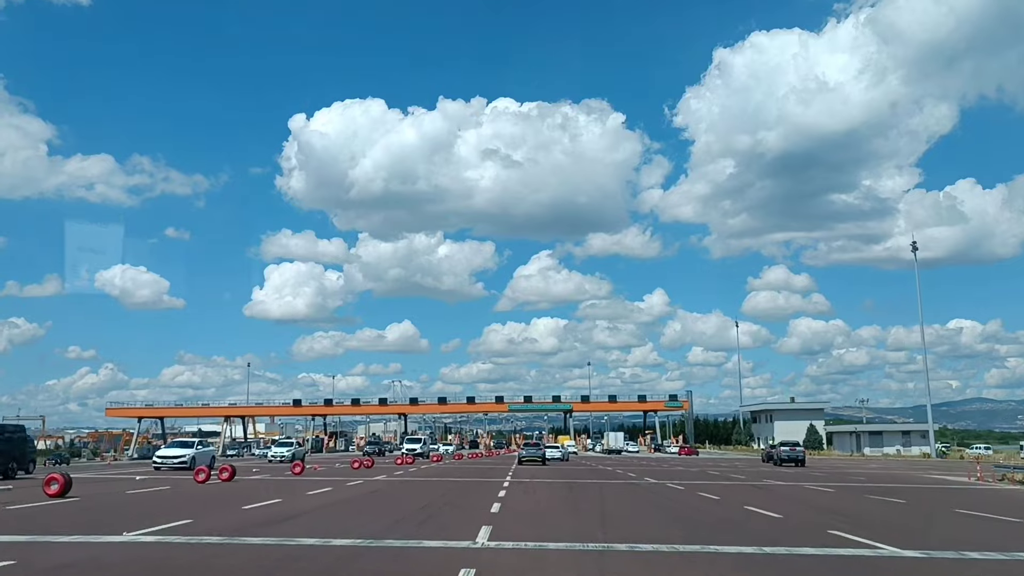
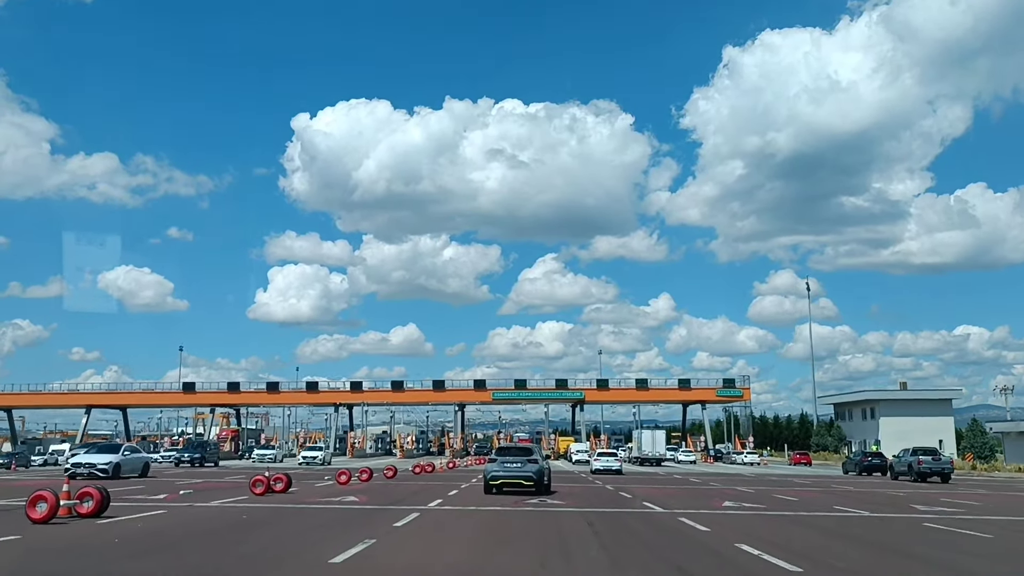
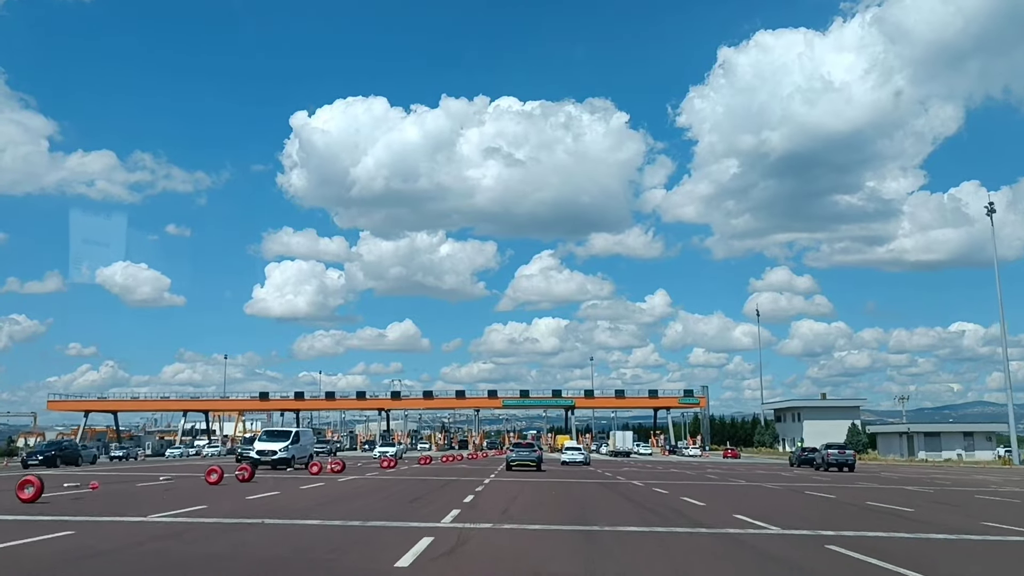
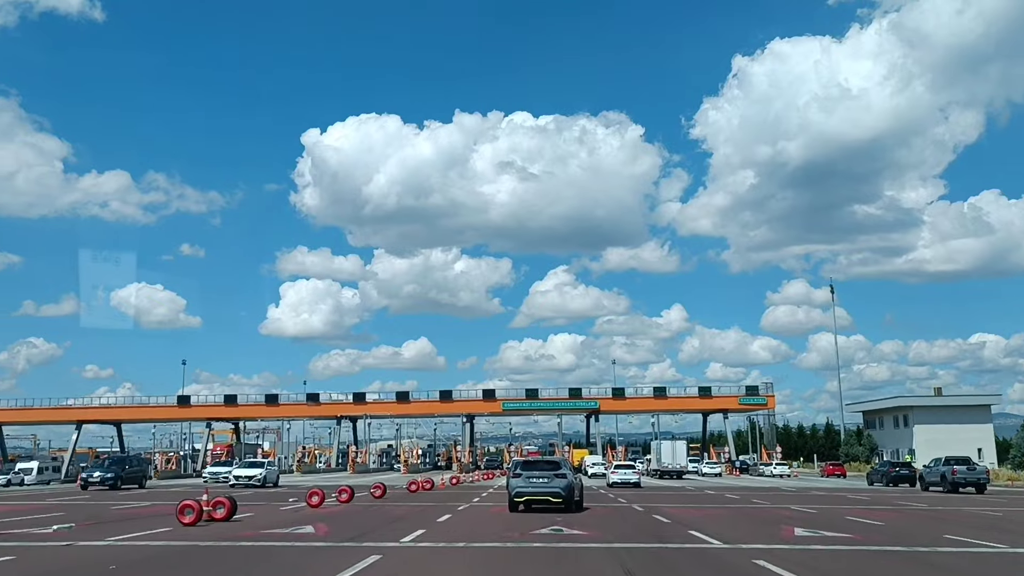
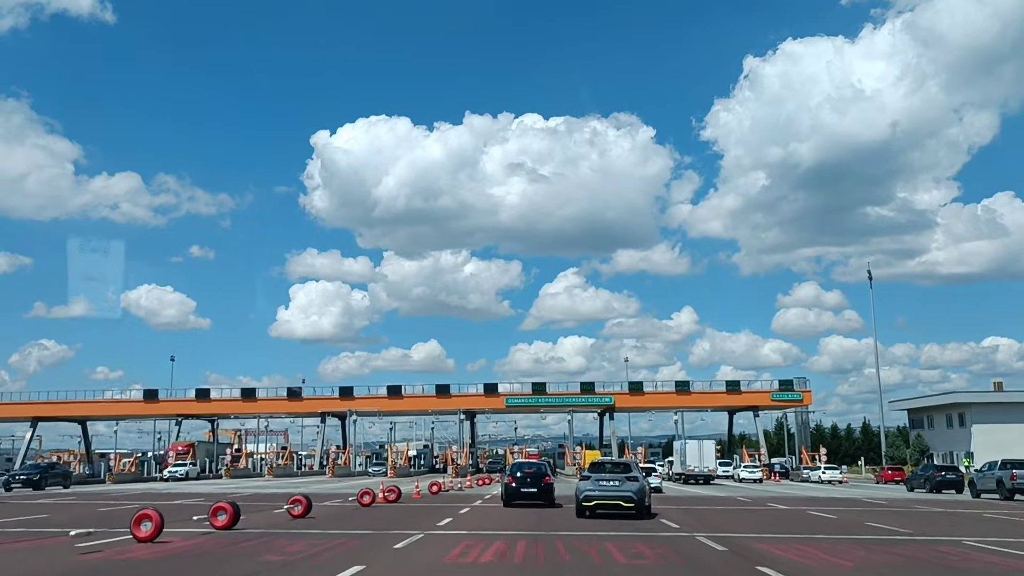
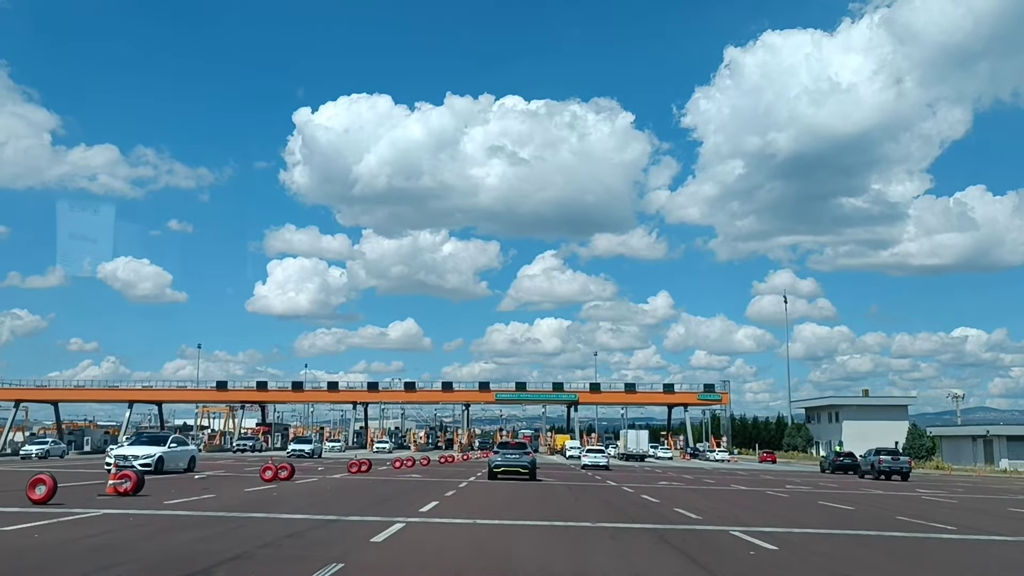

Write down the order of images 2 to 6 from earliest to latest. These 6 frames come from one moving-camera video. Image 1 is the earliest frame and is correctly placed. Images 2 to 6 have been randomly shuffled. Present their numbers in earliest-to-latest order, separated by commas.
3, 6, 2, 4, 5
